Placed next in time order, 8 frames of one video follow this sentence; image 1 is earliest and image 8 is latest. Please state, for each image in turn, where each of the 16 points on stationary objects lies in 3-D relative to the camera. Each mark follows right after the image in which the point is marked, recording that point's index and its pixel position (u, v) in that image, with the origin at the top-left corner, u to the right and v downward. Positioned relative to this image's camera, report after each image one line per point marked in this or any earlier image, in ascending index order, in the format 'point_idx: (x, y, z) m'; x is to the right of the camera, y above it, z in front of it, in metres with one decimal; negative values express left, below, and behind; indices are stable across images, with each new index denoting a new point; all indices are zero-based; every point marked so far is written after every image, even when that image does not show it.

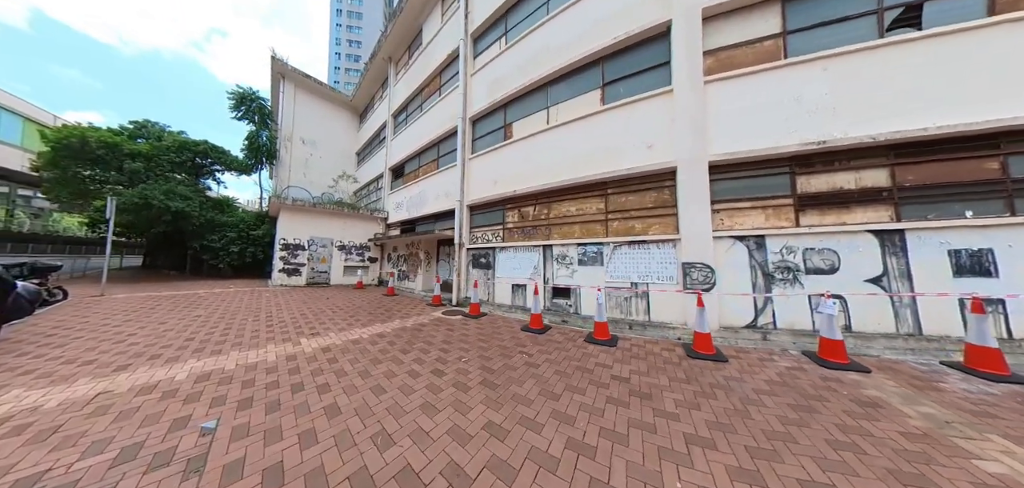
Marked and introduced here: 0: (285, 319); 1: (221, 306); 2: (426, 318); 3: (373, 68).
0: (-5.2, -1.8, +5.6) m
1: (-7.7, -1.7, +6.4) m
2: (-2.2, -1.9, +6.2) m
3: (-7.2, +9.1, +12.4) m
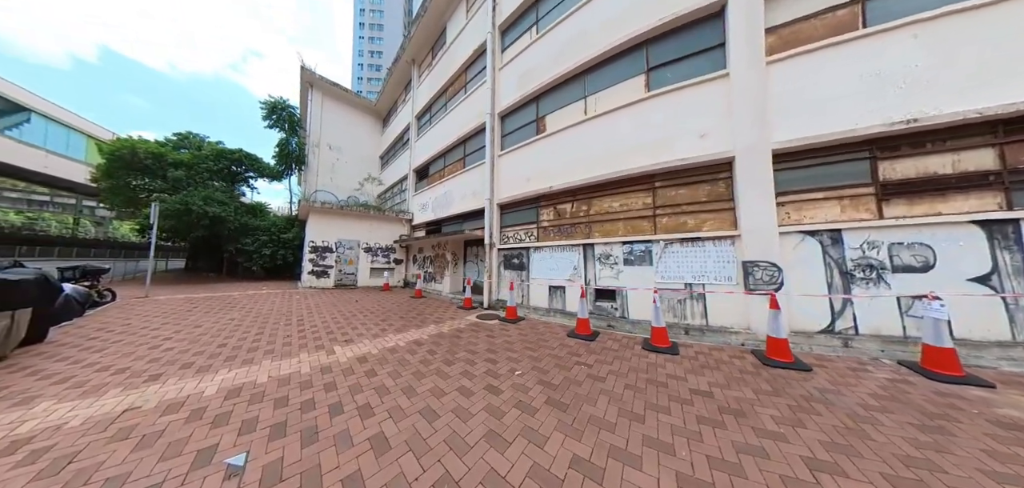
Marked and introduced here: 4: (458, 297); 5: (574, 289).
0: (-4.3, -1.8, +5.3) m
1: (-6.7, -1.7, +6.3) m
2: (-1.2, -1.9, +5.8) m
3: (-5.9, +9.0, +12.4) m
4: (-1.8, -1.7, +8.0) m
5: (+2.0, -1.4, +7.2) m
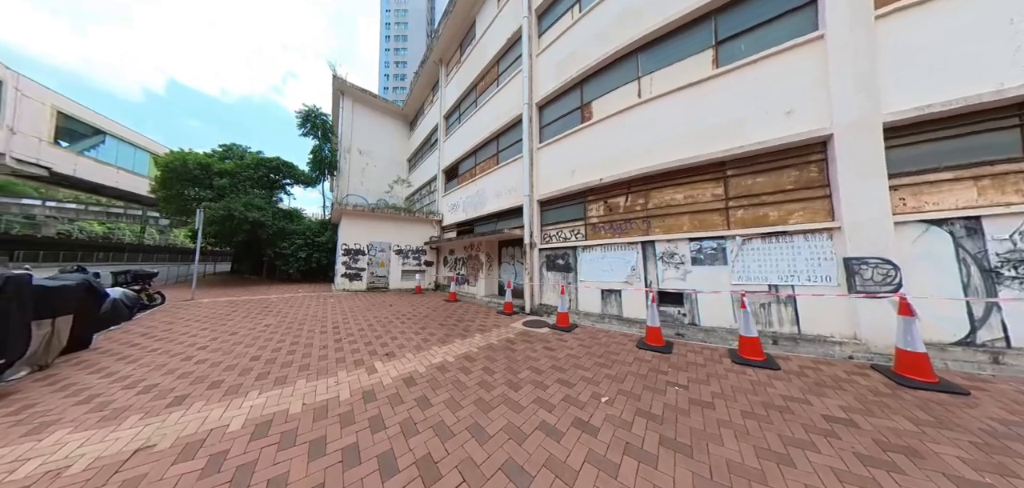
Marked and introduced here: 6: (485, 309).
0: (-3.2, -1.8, +4.9) m
1: (-5.6, -1.8, +6.0) m
2: (-0.1, -1.9, +5.1) m
3: (-4.4, +8.9, +12.3) m
4: (-0.5, -1.7, +7.4) m
5: (+3.2, -1.3, +6.3) m
6: (-0.8, -1.9, +6.9) m
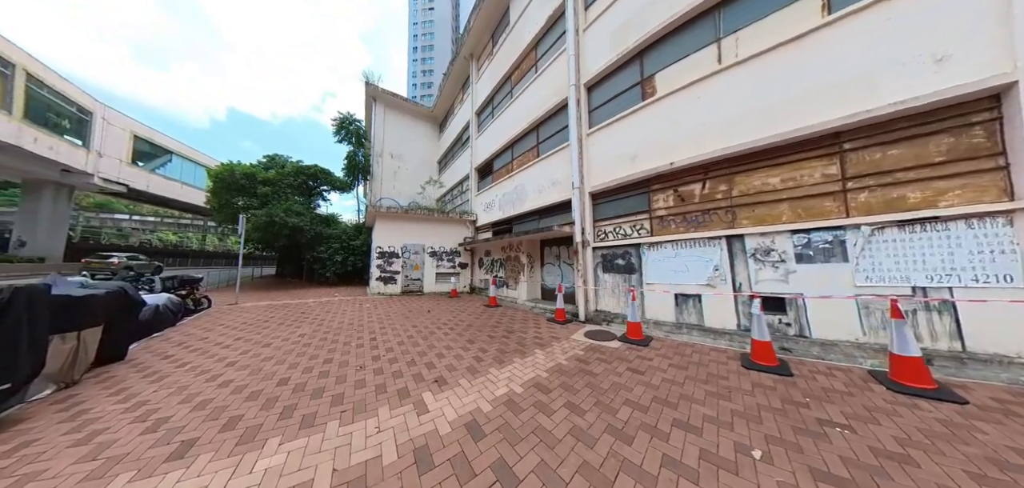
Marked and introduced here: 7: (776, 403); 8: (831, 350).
0: (-2.1, -1.8, +4.3) m
1: (-4.4, -1.8, +5.7) m
2: (+1.0, -1.8, +4.3) m
3: (-2.8, +8.8, +11.9) m
4: (+0.8, -1.7, +6.6) m
5: (+4.4, -1.2, +5.1) m
6: (+0.5, -1.8, +6.1) m
7: (+3.4, -2.0, +3.1) m
8: (+5.9, -2.0, +4.4) m
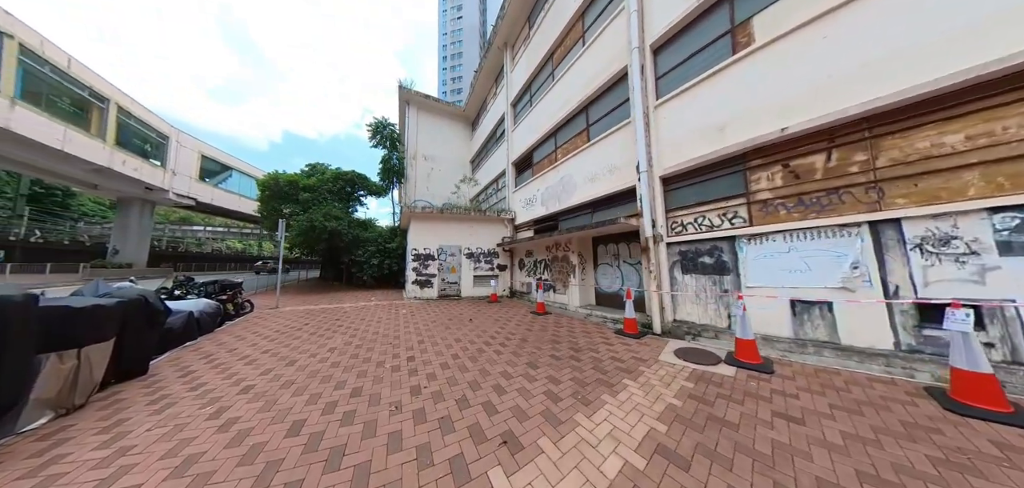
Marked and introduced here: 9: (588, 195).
0: (-1.2, -1.8, +3.6) m
1: (-3.2, -1.9, +5.2) m
2: (+1.9, -1.7, +3.2) m
3: (-1.2, +8.7, +11.4) m
4: (+2.0, -1.6, +5.5) m
5: (+5.4, -1.0, +3.7) m
6: (+1.7, -1.7, +5.0) m
7: (+4.2, -1.8, +1.7) m
8: (+6.9, -1.8, +2.8) m
9: (+1.9, +1.2, +5.9) m
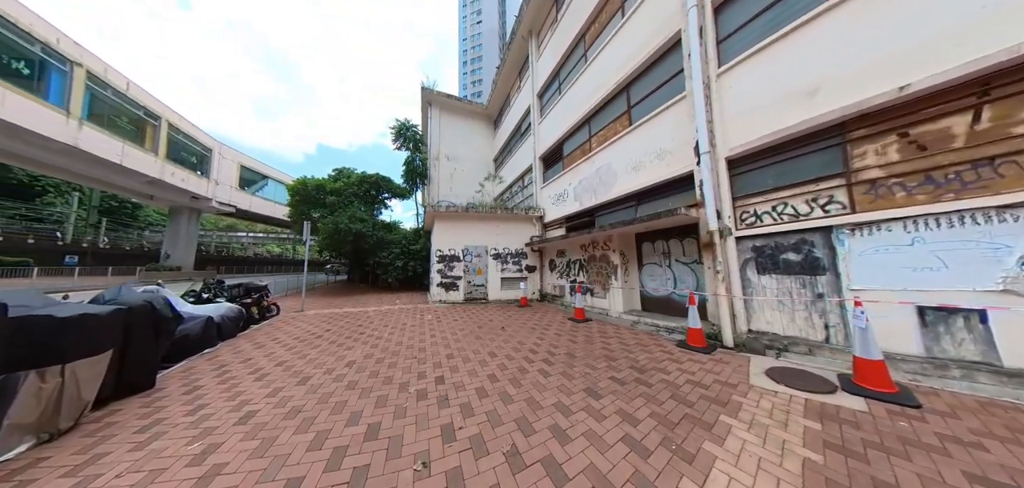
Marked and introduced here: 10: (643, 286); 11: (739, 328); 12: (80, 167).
0: (-0.6, -1.7, +3.1) m
1: (-2.5, -1.9, +4.9) m
2: (+2.5, -1.6, +2.4) m
3: (-0.1, +8.7, +11.0) m
4: (+2.7, -1.6, +4.7) m
5: (+5.9, -0.9, +2.7) m
6: (+2.3, -1.7, +4.3) m
7: (+4.6, -1.7, +0.8) m
8: (+7.3, -1.6, +1.6) m
9: (+2.6, +1.2, +5.2) m
10: (+3.0, -0.9, +5.4) m
11: (+4.0, -1.5, +4.2) m
12: (-19.1, +3.5, +10.6) m
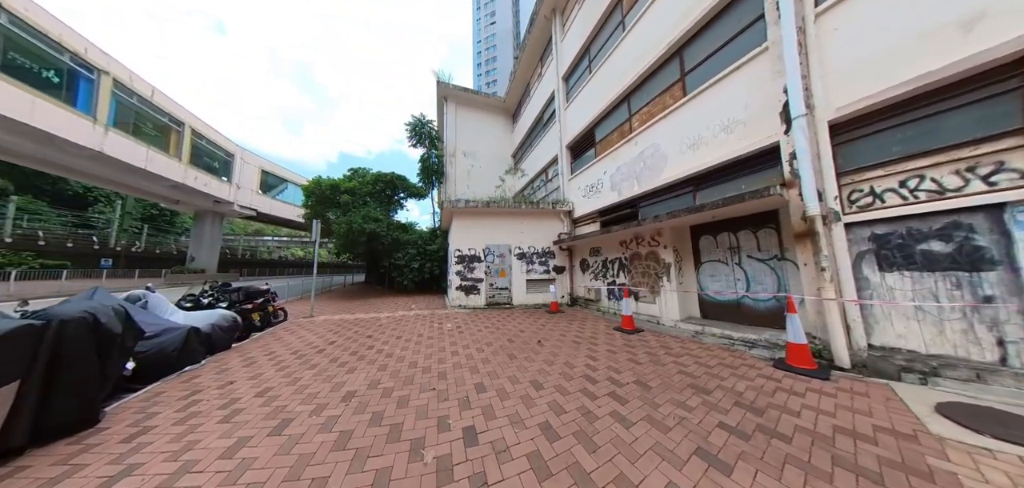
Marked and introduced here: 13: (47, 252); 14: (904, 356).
0: (-0.1, -1.6, +2.4) m
1: (-2.0, -1.8, +4.3) m
2: (+2.9, -1.5, +1.6) m
3: (+0.6, +8.7, +10.3) m
4: (+3.3, -1.4, +3.8) m
5: (+6.3, -0.7, +1.6) m
6: (+2.9, -1.6, +3.4) m
7: (+4.9, -1.5, -0.2) m
8: (+7.7, -1.4, +0.5) m
9: (+3.1, +1.4, +4.3) m
10: (+3.6, -0.8, +4.5) m
11: (+4.5, -1.3, +3.2) m
12: (-18.3, +3.2, +11.0) m
13: (-27.3, -0.5, +14.1) m
14: (+4.8, -1.4, +3.0) m
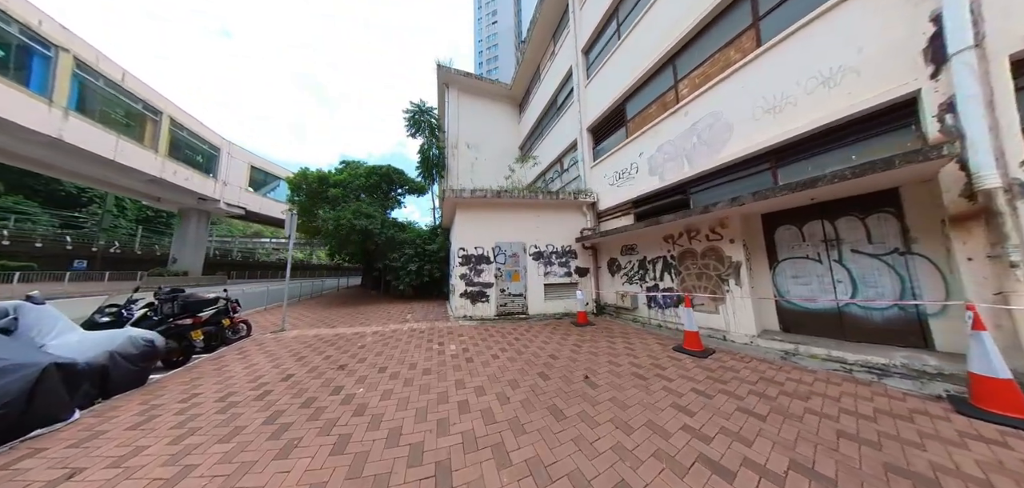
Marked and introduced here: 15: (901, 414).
0: (+0.2, -1.5, +1.4) m
1: (-1.6, -1.7, +3.3) m
2: (+3.2, -1.4, +0.5) m
3: (+1.0, +8.7, +9.4) m
4: (+3.6, -1.3, +2.8) m
5: (+6.7, -0.6, +0.6) m
6: (+3.2, -1.4, +2.4) m
7: (+5.2, -1.4, -1.2) m
8: (+8.0, -1.3, -0.6) m
9: (+3.5, +1.5, +3.3) m
10: (+3.9, -0.7, +3.5) m
11: (+4.8, -1.2, +2.2) m
12: (-17.9, +3.2, +10.1) m
13: (-26.9, -0.6, +13.2) m
14: (+5.1, -1.3, +2.0) m
15: (+3.2, -1.5, +2.2) m
